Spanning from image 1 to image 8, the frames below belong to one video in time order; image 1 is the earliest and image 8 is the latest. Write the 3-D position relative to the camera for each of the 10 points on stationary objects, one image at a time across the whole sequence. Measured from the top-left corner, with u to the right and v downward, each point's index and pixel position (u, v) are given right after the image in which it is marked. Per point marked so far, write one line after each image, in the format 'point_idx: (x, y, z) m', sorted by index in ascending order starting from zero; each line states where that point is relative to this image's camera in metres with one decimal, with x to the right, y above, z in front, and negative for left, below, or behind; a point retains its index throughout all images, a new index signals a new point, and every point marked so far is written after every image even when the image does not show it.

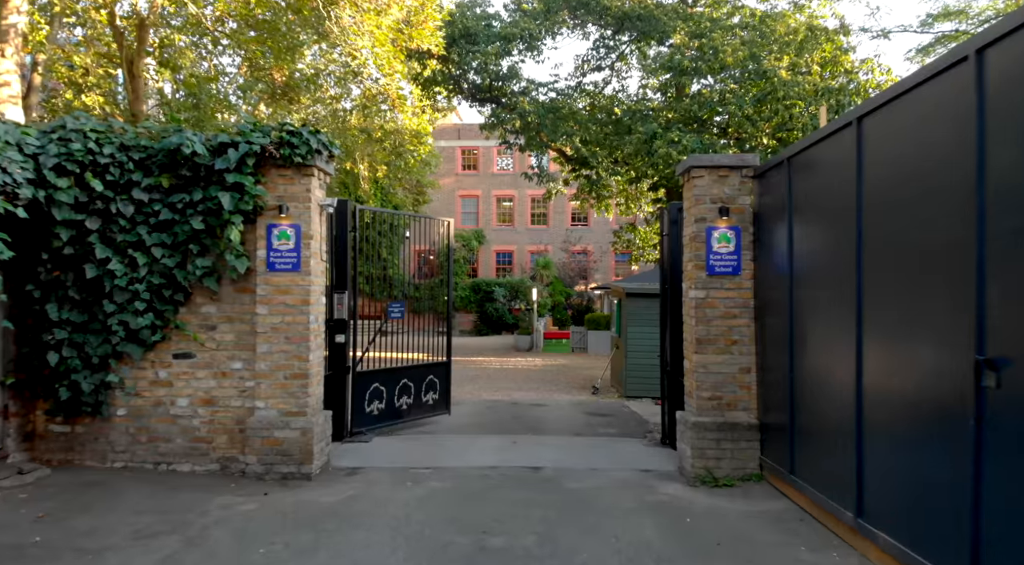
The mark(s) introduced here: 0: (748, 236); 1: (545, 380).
0: (+2.4, +0.5, +6.2) m
1: (+0.8, -2.3, +14.9) m
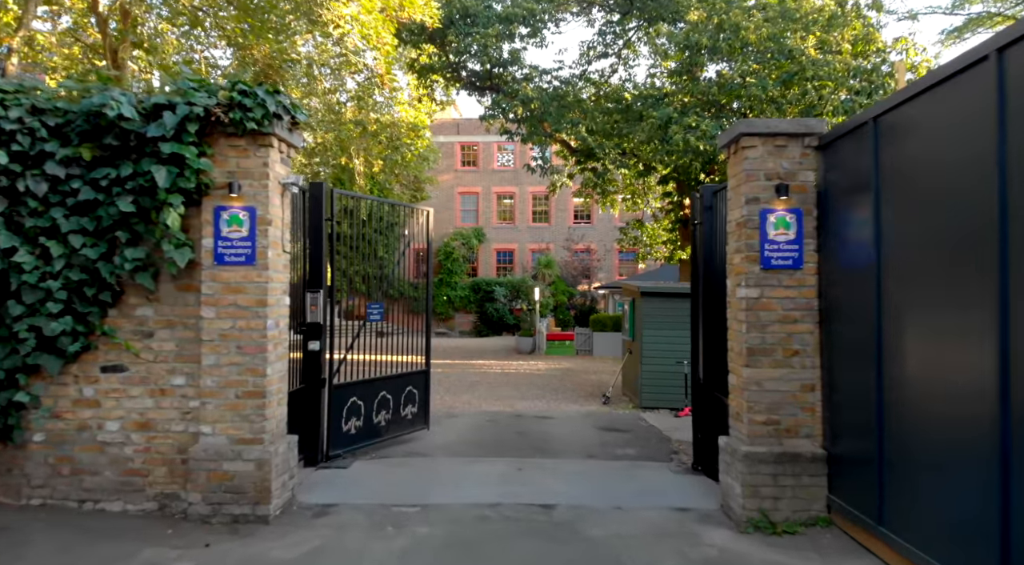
0: (+2.4, +0.5, +5.0) m
1: (+0.8, -2.3, +13.7) m
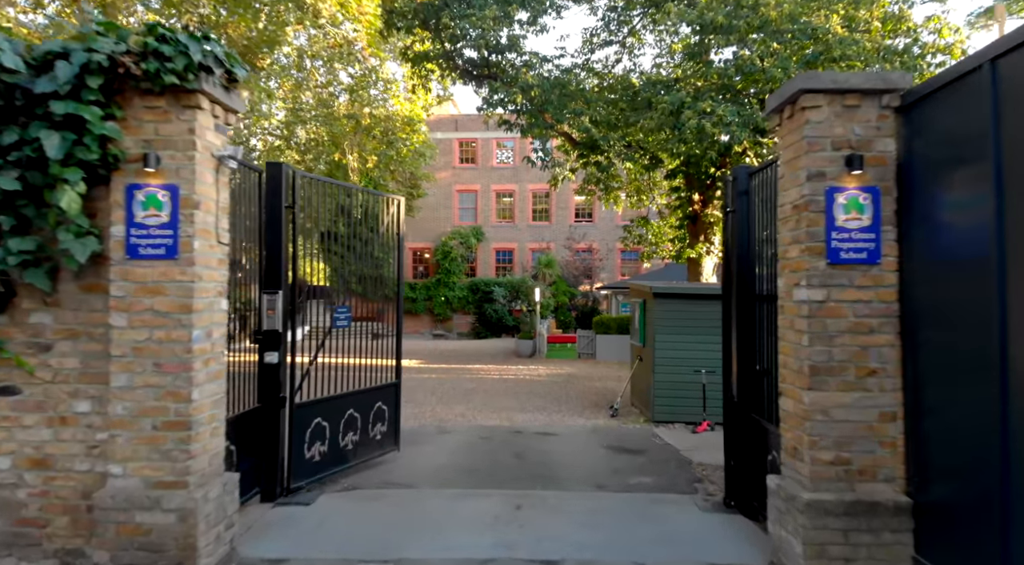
0: (+2.4, +0.5, +3.9) m
1: (+0.8, -2.3, +12.6) m
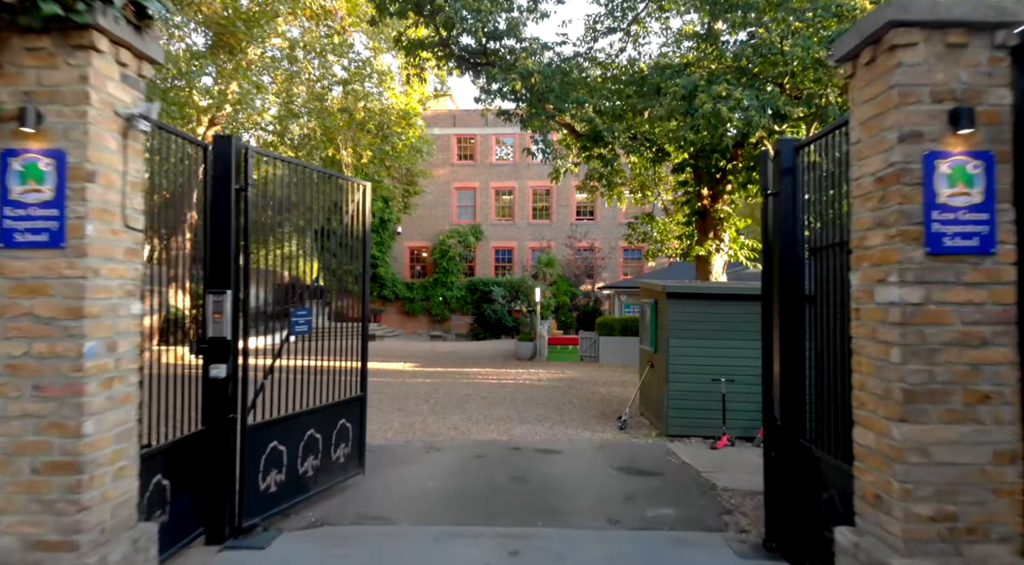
0: (+2.3, +0.5, +3.0) m
1: (+0.8, -2.2, +11.6) m
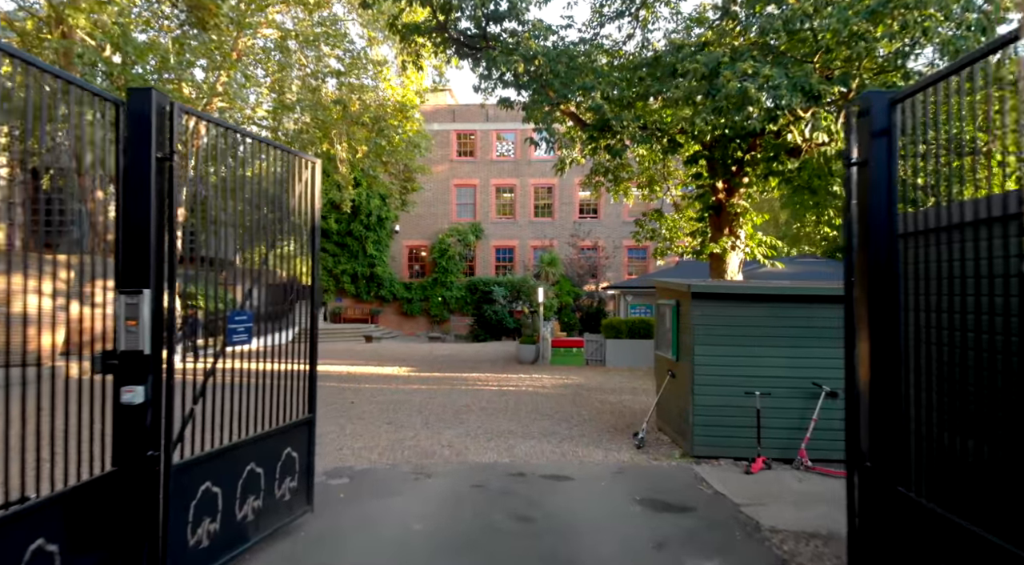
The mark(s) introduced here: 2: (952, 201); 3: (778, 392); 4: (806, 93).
0: (+2.4, +0.5, +1.9) m
1: (+0.8, -2.2, +10.6) m
2: (+2.1, +0.4, +2.9) m
3: (+3.1, -1.3, +7.4) m
4: (+4.6, +3.0, +9.8) m
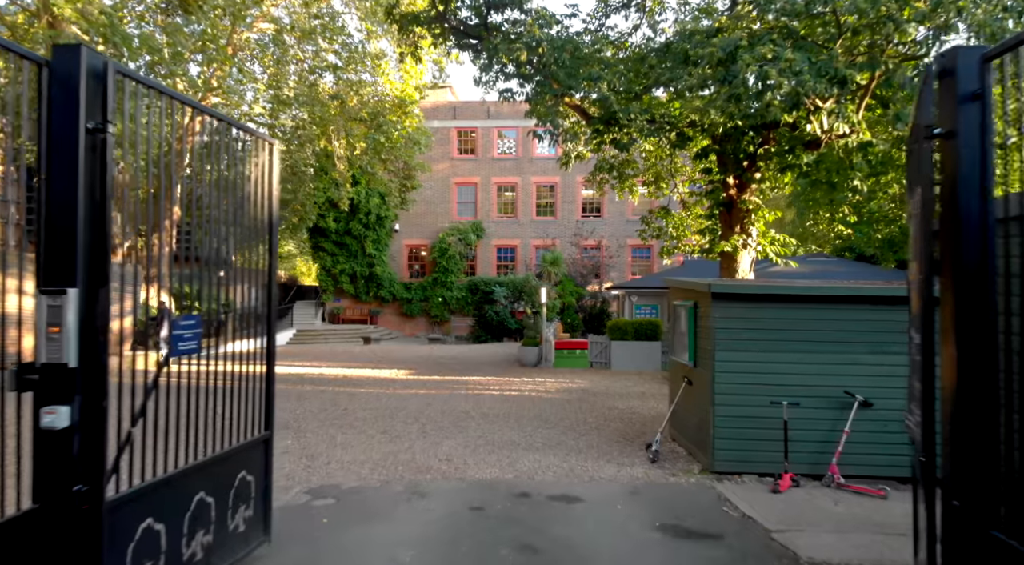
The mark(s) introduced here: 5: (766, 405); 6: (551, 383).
0: (+2.4, +0.6, +1.2) m
1: (+0.8, -2.2, +9.9) m
2: (+2.1, +0.4, +2.3) m
3: (+3.2, -1.3, +6.7) m
4: (+4.7, +3.0, +9.2) m
5: (+2.7, -1.3, +6.7) m
6: (+1.0, -2.4, +15.2) m
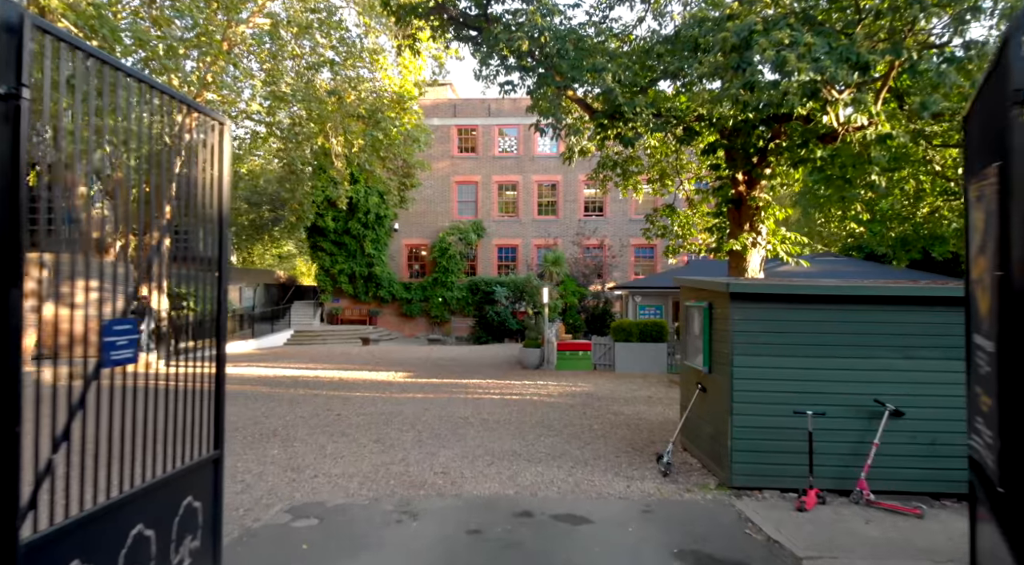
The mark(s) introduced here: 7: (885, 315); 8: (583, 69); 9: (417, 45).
0: (+2.4, +0.6, +0.7) m
1: (+0.8, -2.2, +9.4) m
2: (+2.1, +0.4, +1.8) m
3: (+3.2, -1.3, +6.2) m
4: (+4.7, +3.0, +8.6) m
5: (+2.7, -1.3, +6.2) m
6: (+1.0, -2.4, +14.6) m
7: (+3.7, -0.3, +6.2) m
8: (+1.5, +4.6, +13.4) m
9: (-2.9, +7.2, +18.9) m
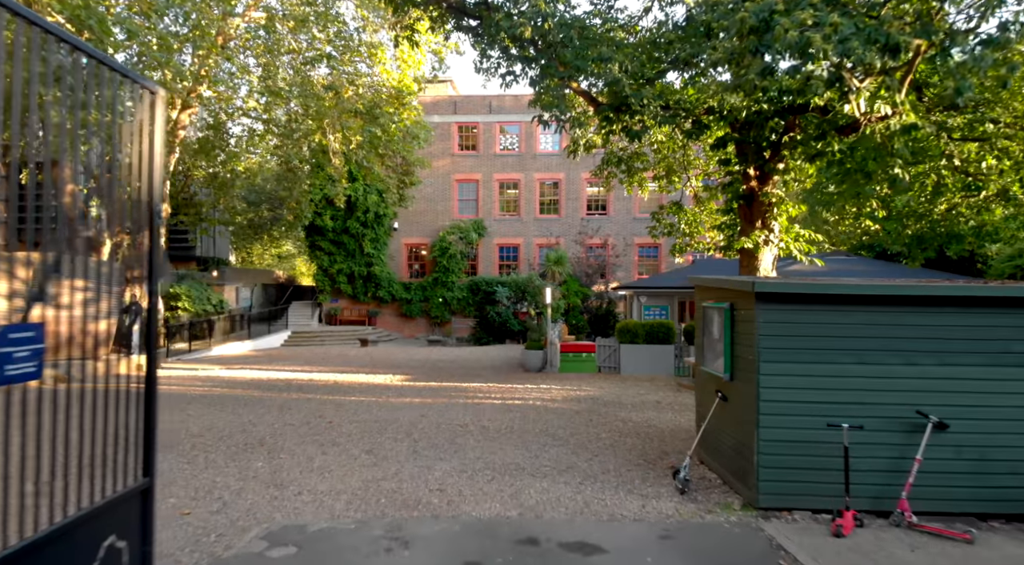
0: (+2.4, +0.6, +0.1) m
1: (+0.9, -2.2, +8.8) m
2: (+2.1, +0.4, +1.2) m
3: (+3.2, -1.3, +5.6) m
4: (+4.7, +3.0, +8.0) m
5: (+2.8, -1.3, +5.6) m
6: (+1.0, -2.4, +14.1) m
7: (+3.7, -0.3, +5.6) m
8: (+1.6, +4.6, +12.8) m
9: (-2.8, +7.2, +18.3) m
